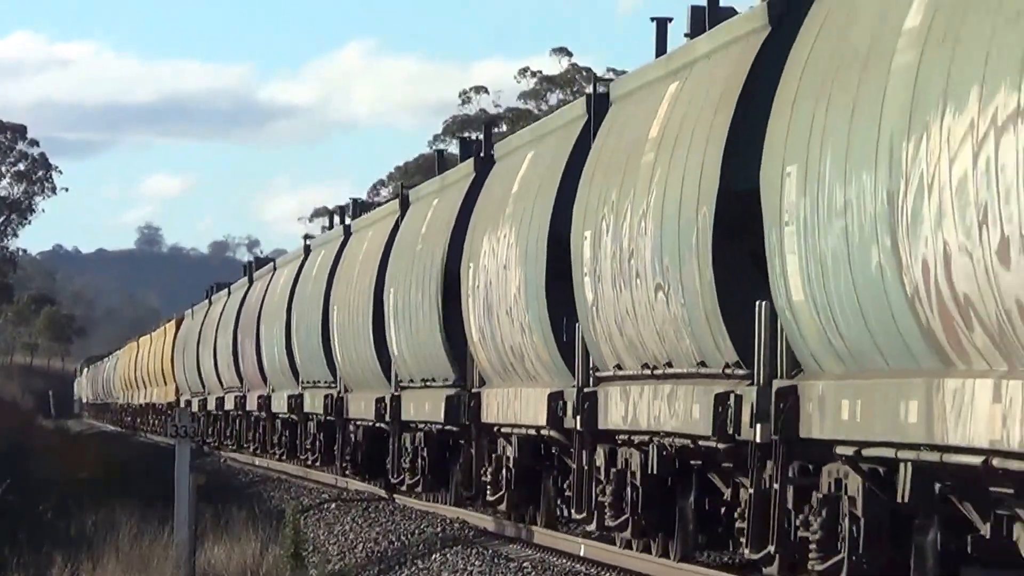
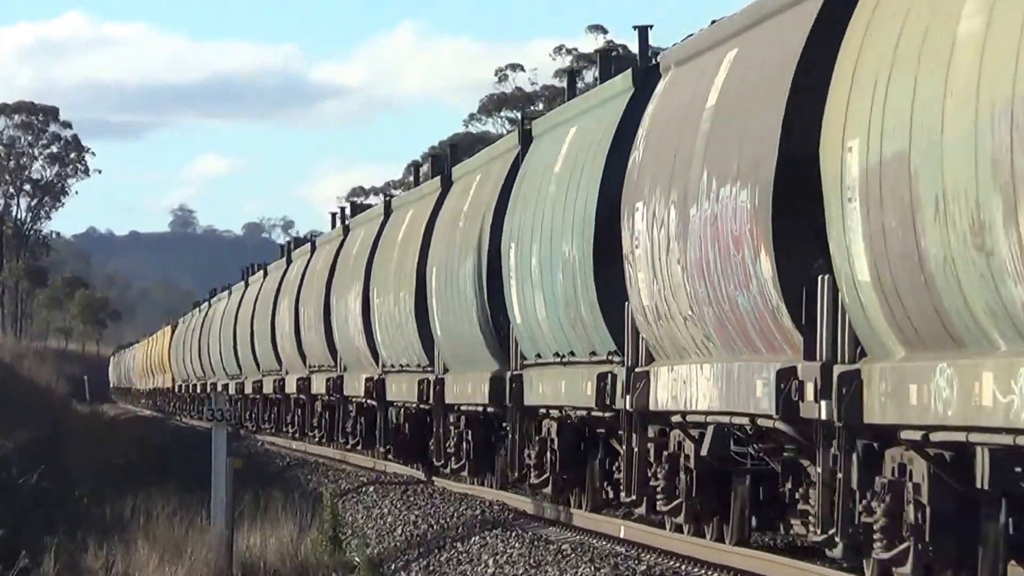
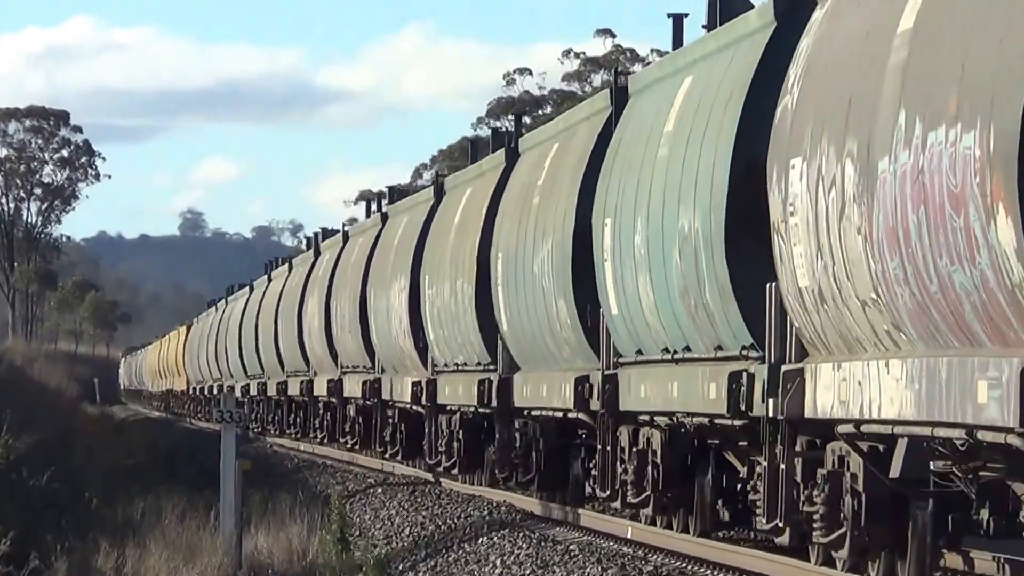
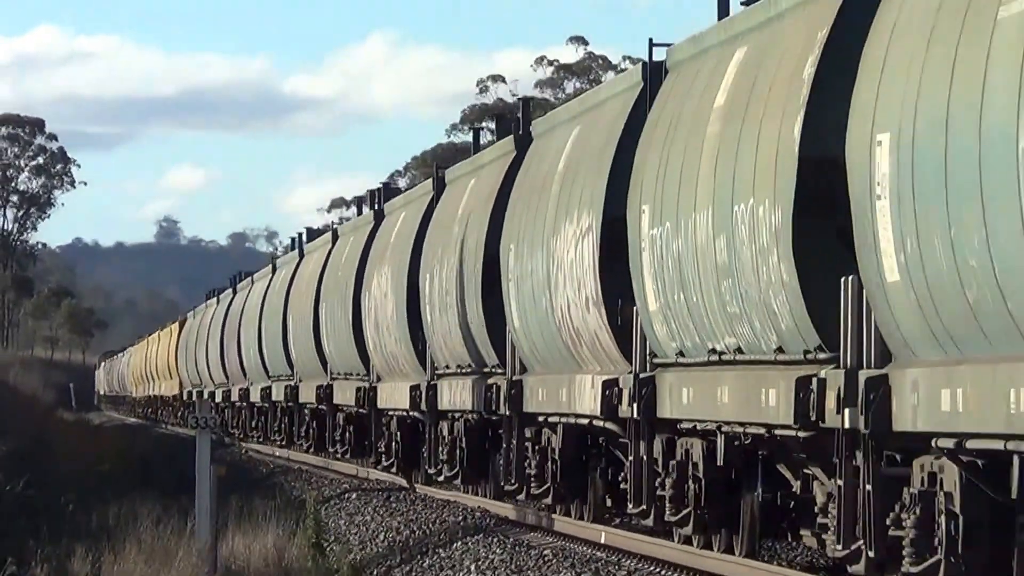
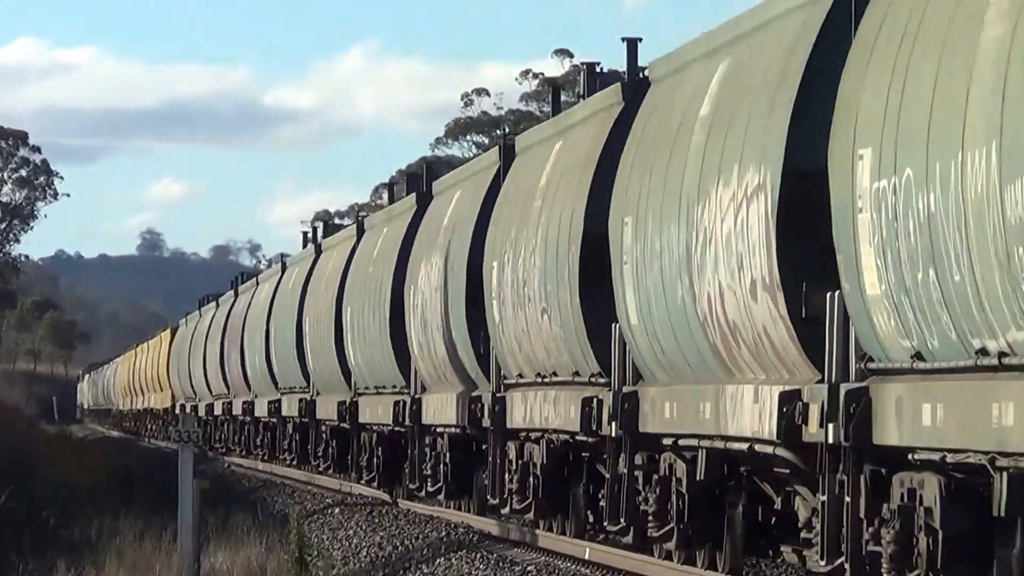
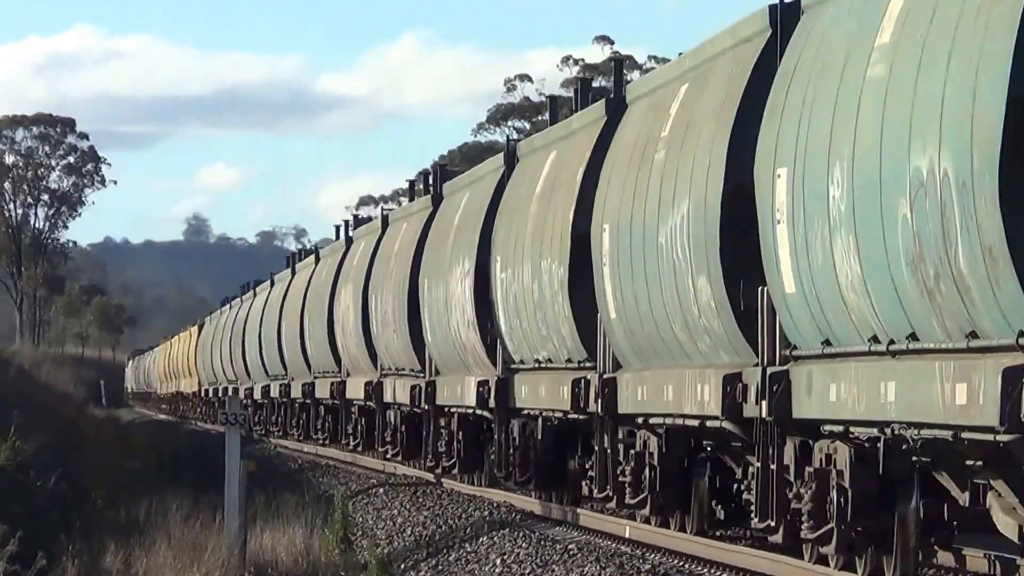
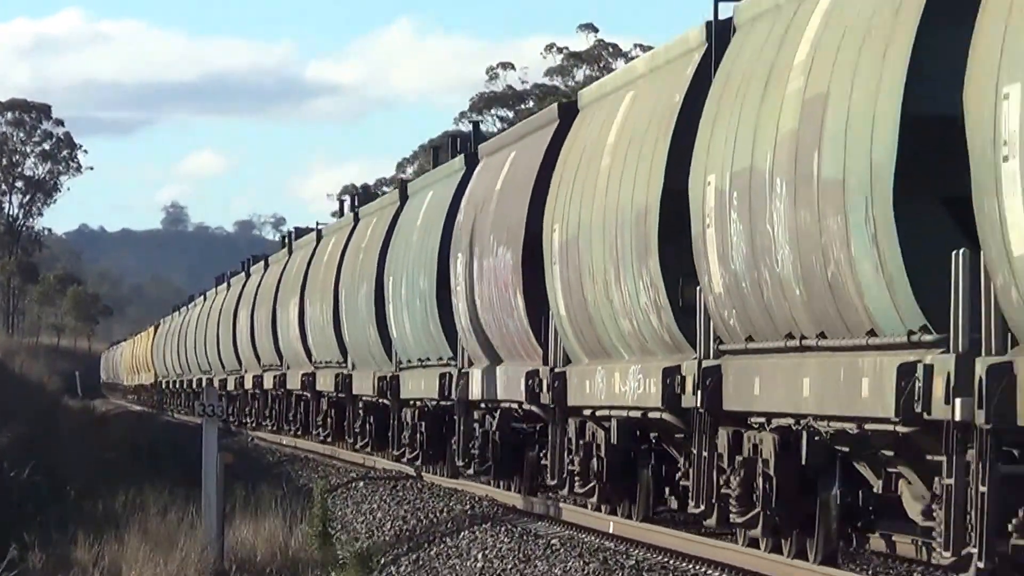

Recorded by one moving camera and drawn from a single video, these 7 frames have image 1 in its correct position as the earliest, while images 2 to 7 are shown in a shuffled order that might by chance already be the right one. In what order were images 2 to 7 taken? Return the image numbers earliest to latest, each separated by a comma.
5, 4, 6, 3, 2, 7
